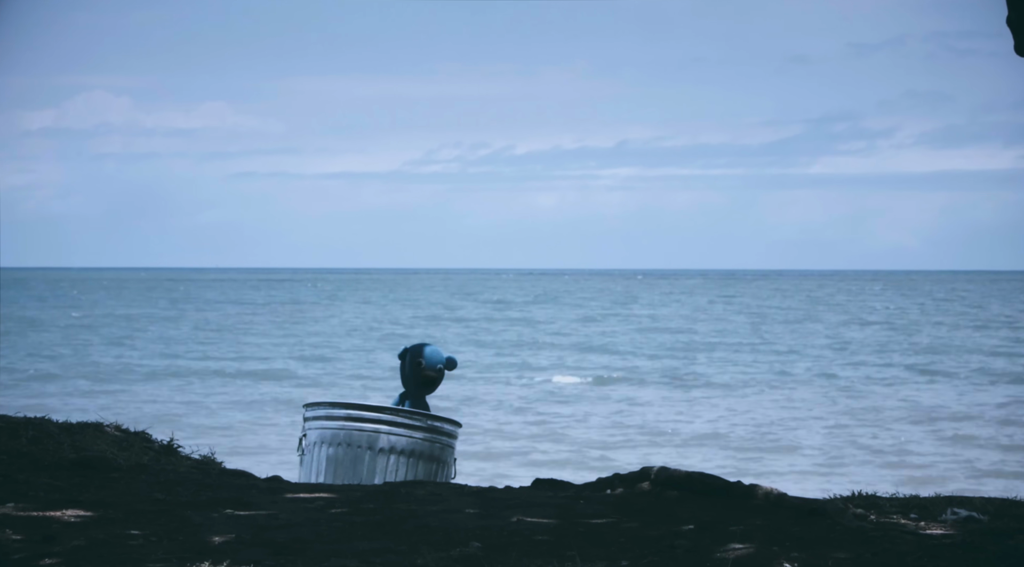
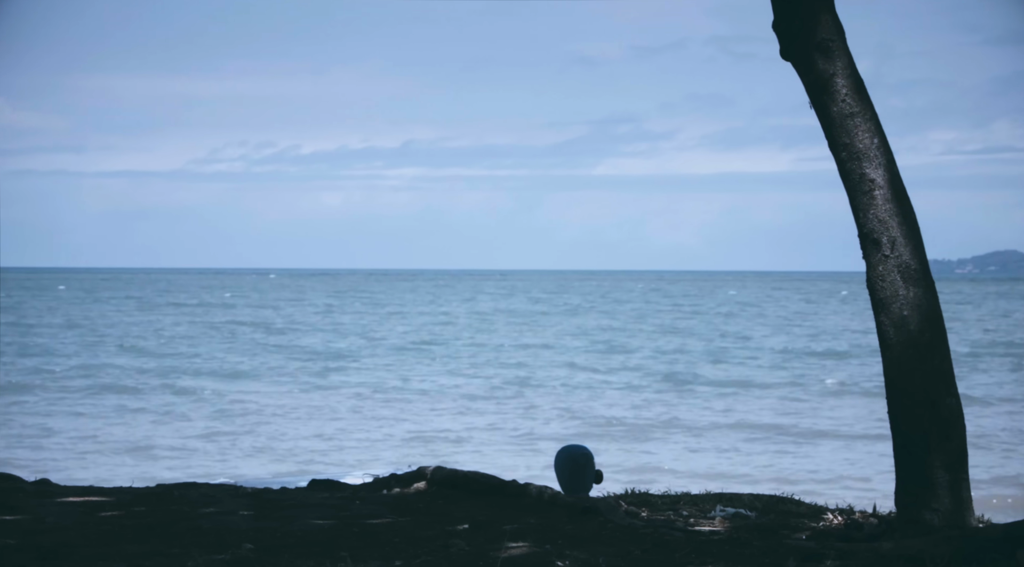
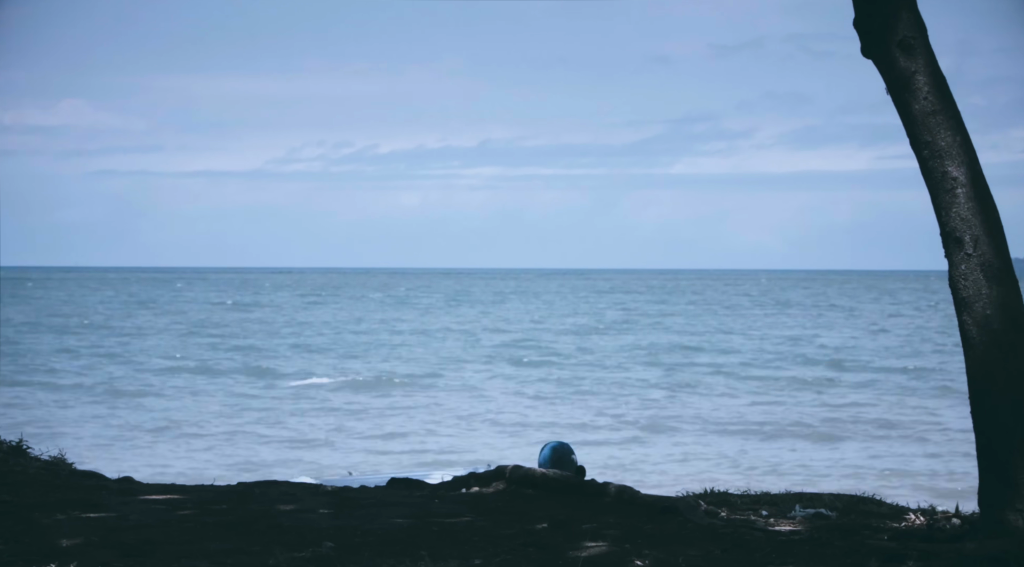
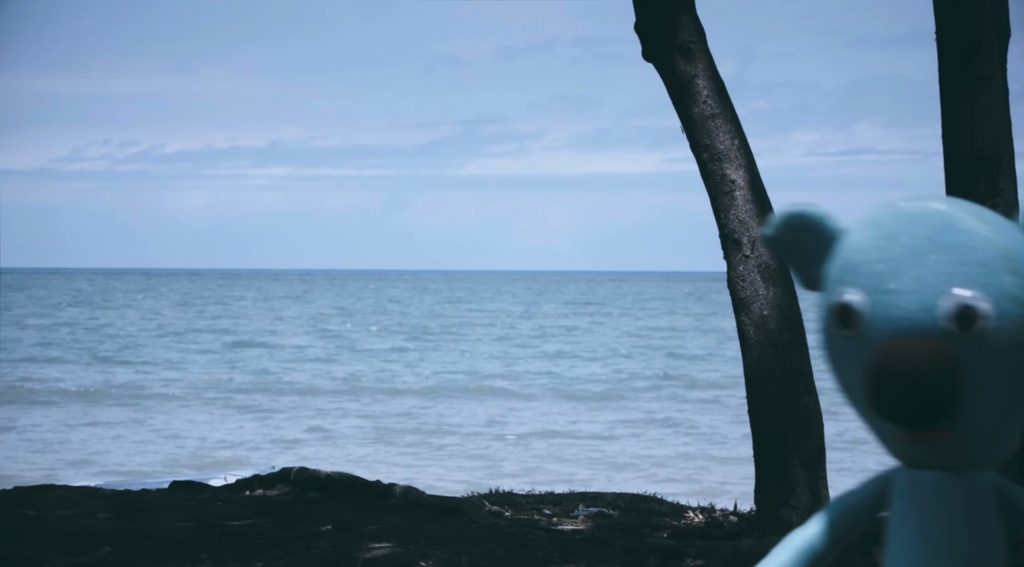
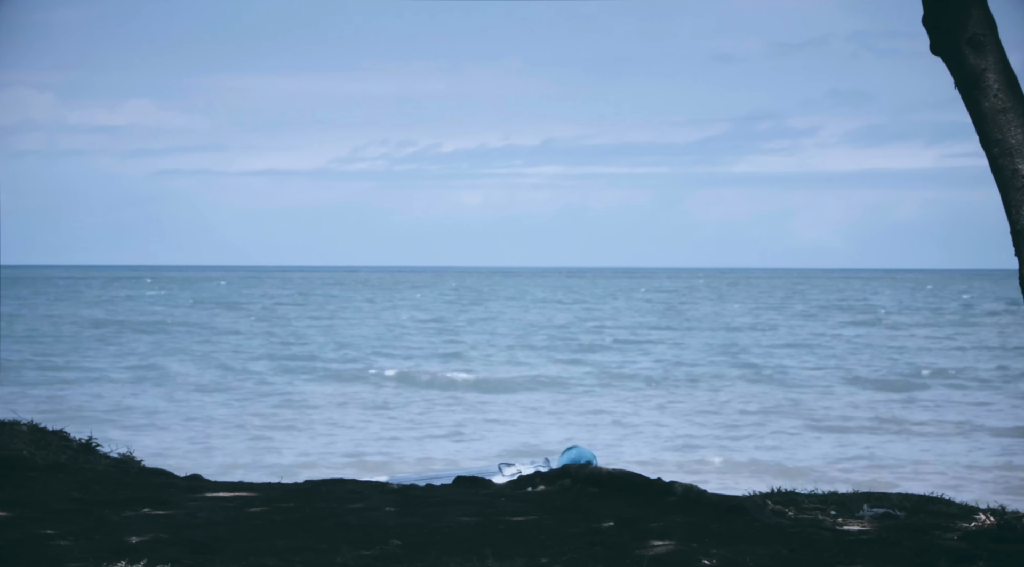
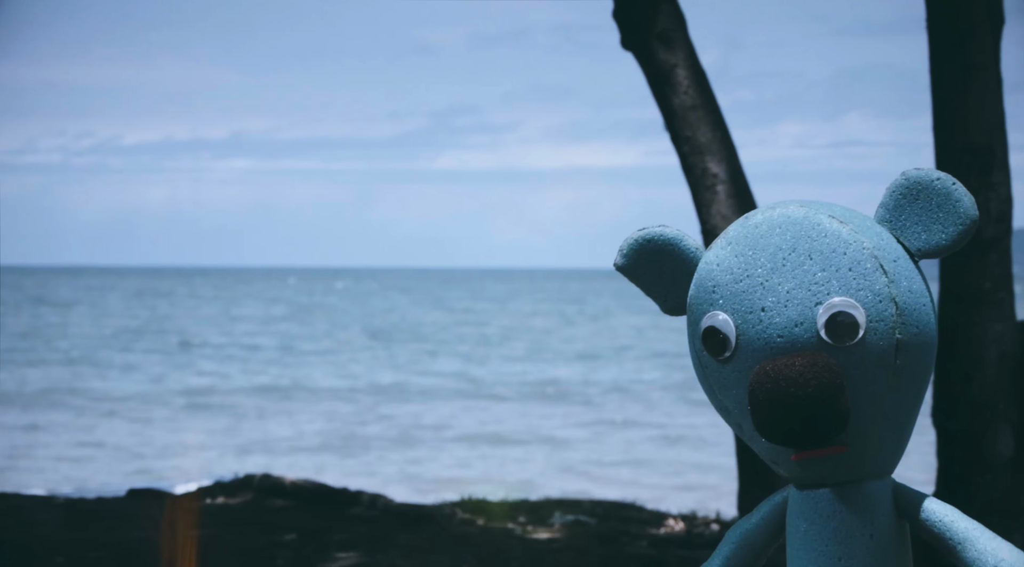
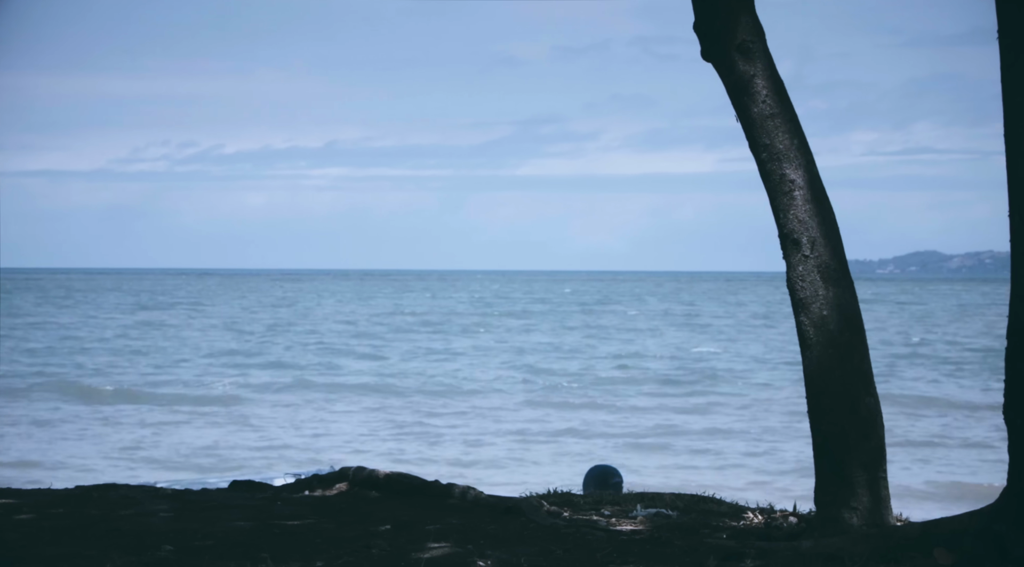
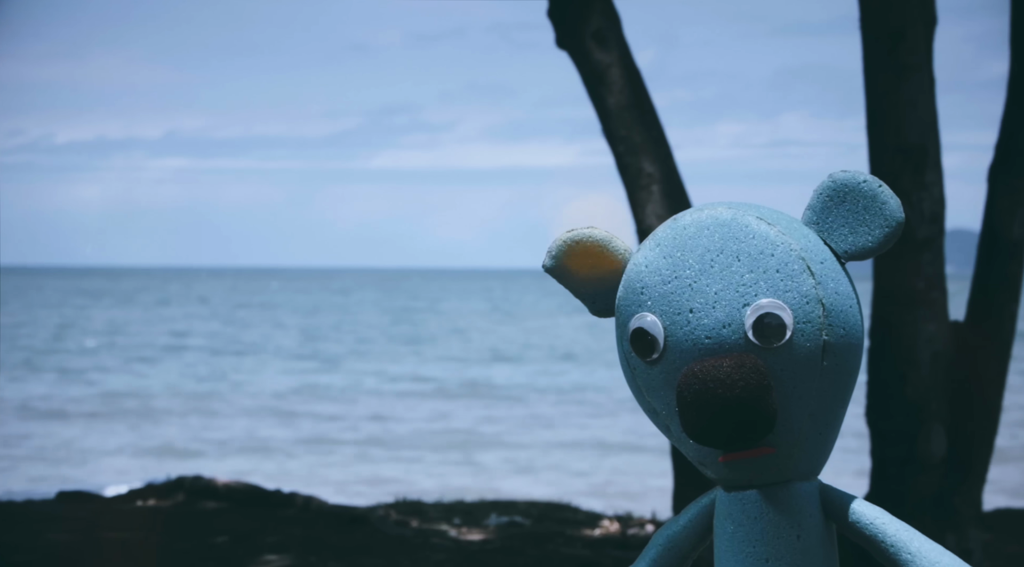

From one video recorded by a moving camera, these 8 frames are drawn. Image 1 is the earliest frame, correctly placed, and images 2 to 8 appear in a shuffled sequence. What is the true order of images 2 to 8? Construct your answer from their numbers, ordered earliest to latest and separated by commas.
5, 3, 2, 7, 4, 6, 8
